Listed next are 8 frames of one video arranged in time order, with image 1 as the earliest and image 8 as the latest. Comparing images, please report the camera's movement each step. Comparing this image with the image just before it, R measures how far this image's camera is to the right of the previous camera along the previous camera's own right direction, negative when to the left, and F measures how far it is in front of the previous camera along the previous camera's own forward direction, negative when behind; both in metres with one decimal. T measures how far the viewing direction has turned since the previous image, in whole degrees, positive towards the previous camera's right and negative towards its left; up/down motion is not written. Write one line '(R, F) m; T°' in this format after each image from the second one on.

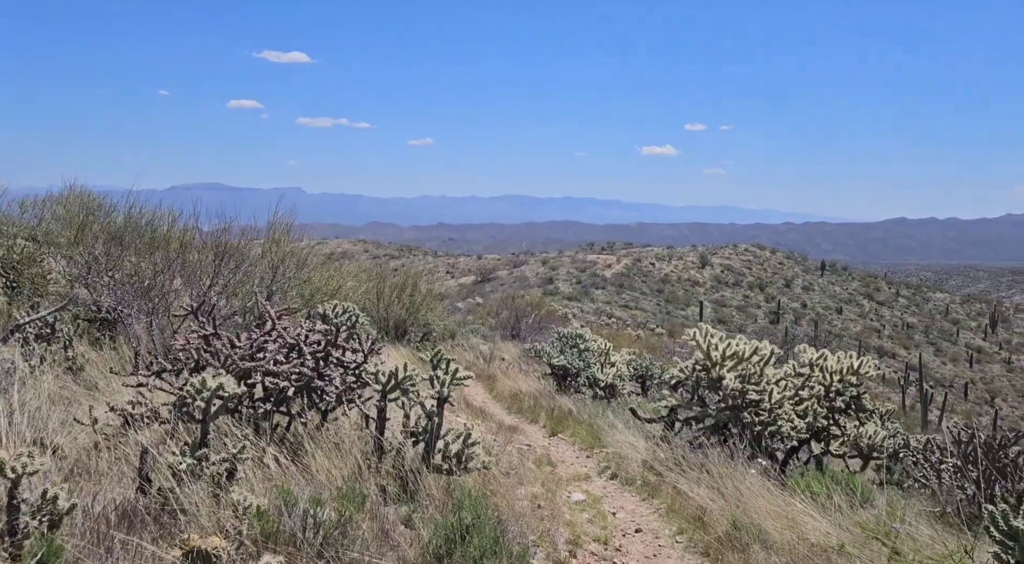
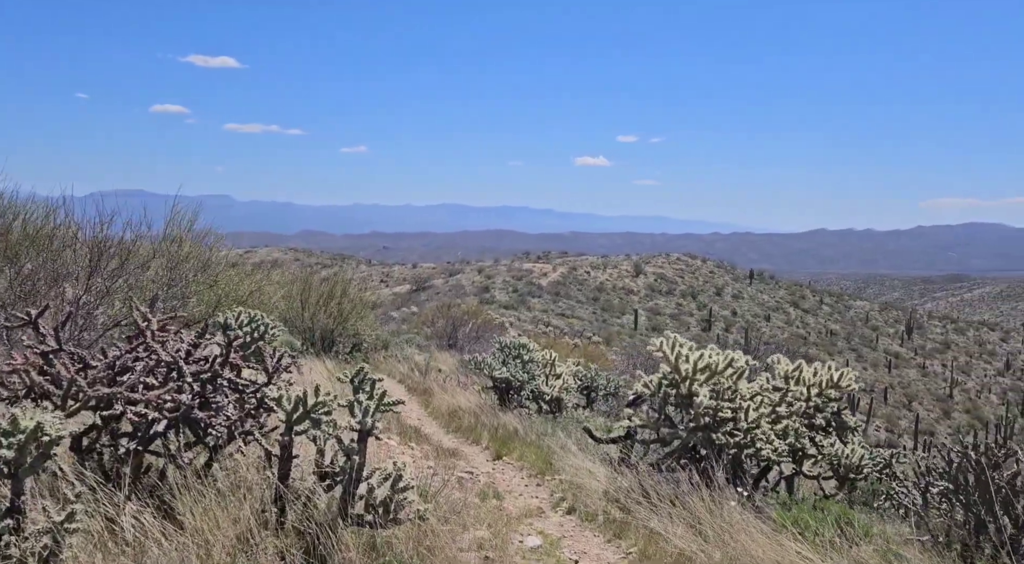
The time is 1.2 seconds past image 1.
(0.0, +1.1) m; +4°
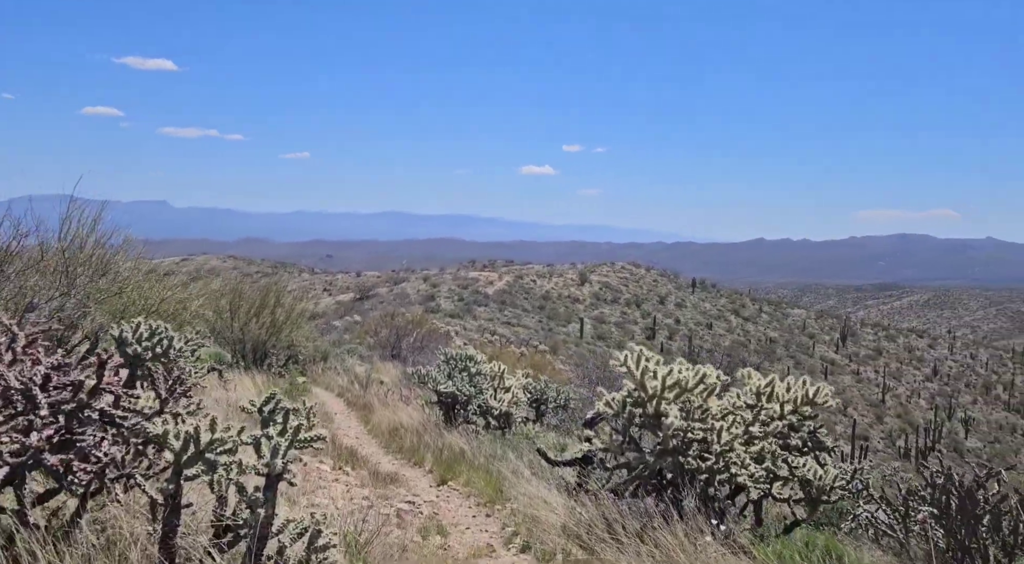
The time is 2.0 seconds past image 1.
(0.0, +0.8) m; +3°
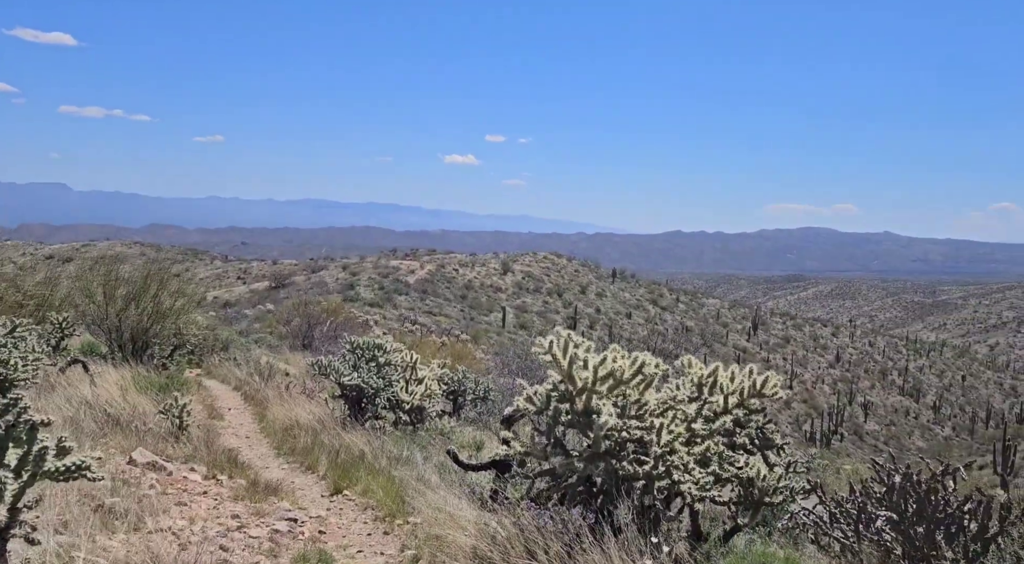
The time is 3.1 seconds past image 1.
(+0.1, +1.1) m; +5°
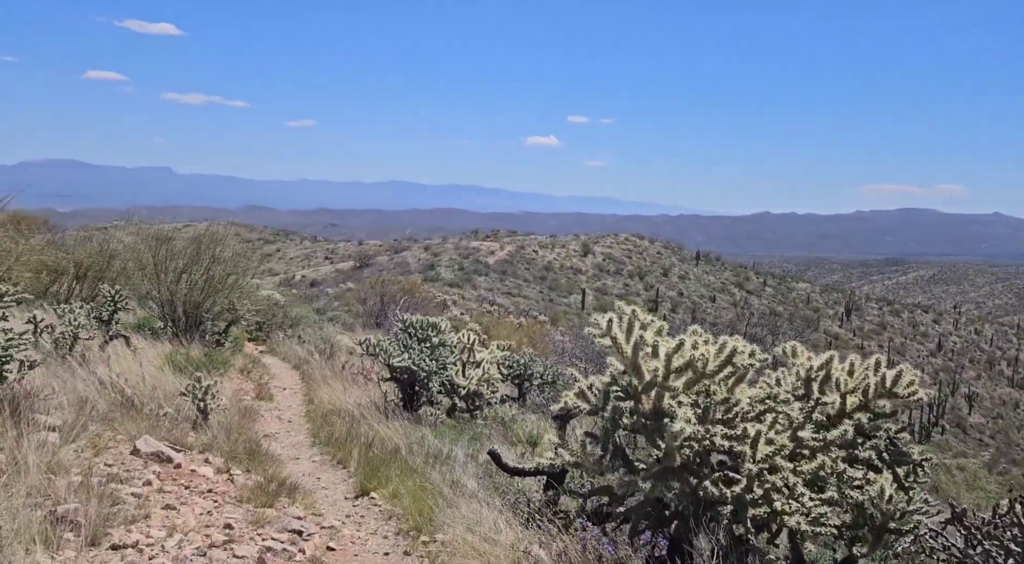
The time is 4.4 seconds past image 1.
(+0.1, +1.2) m; -5°
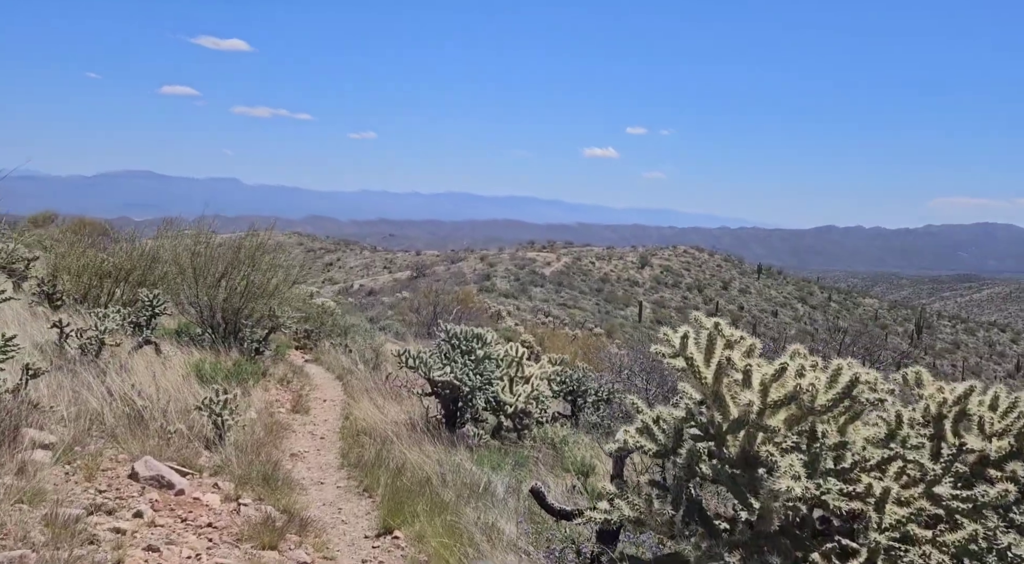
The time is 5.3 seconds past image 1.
(0.0, +0.9) m; -3°
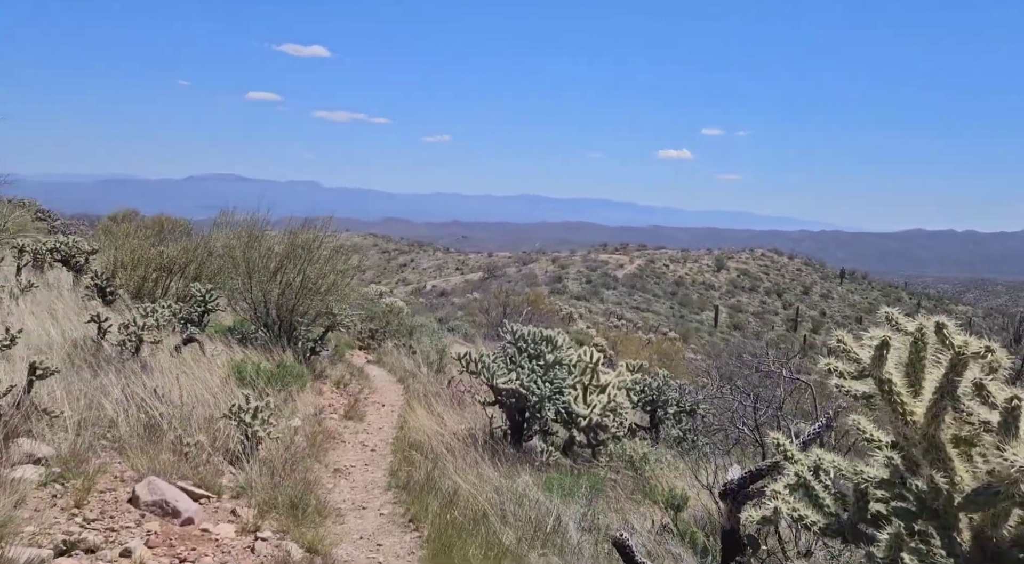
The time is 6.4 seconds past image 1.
(0.0, +1.1) m; -4°
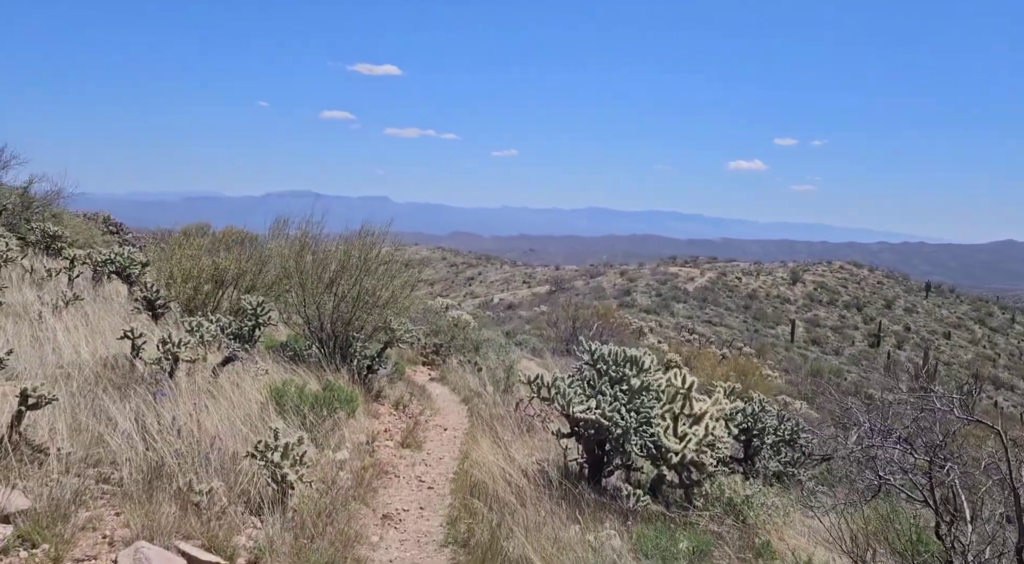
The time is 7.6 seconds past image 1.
(-0.1, +1.2) m; -4°
